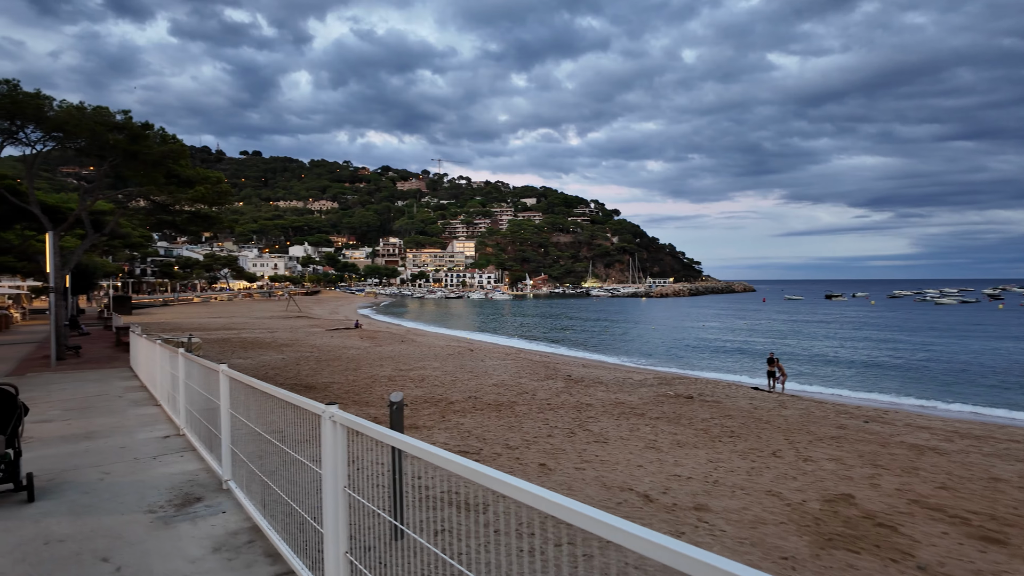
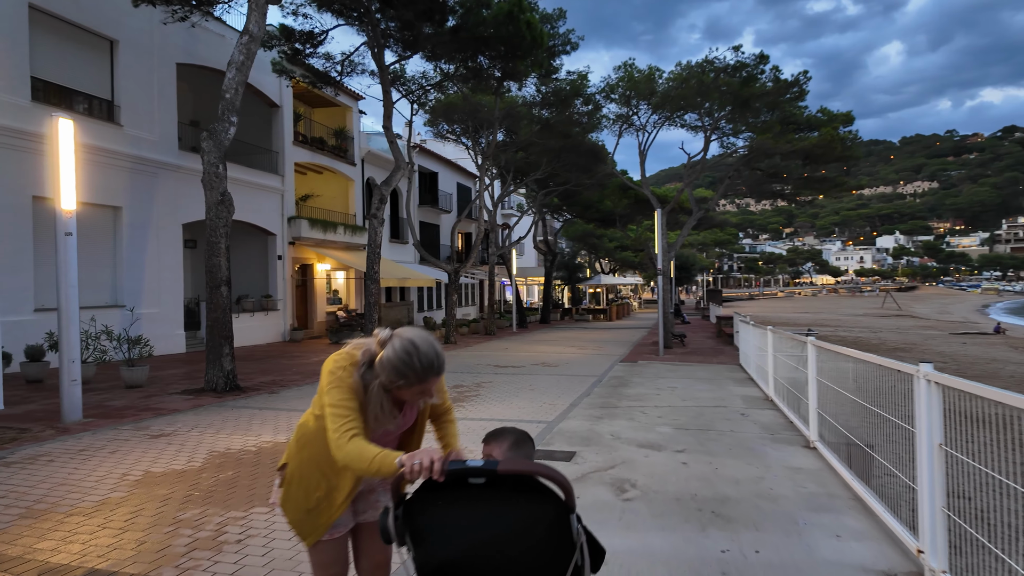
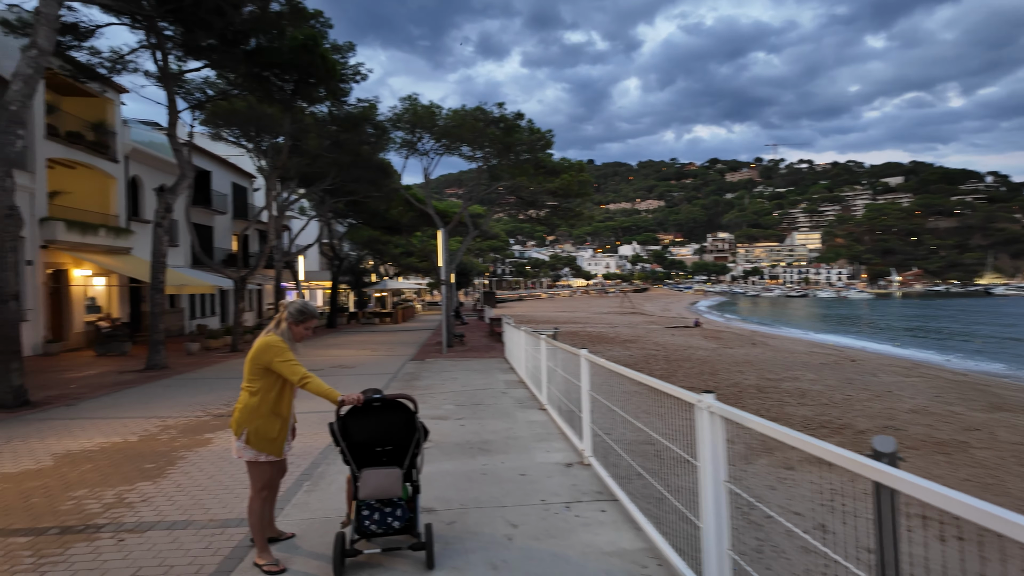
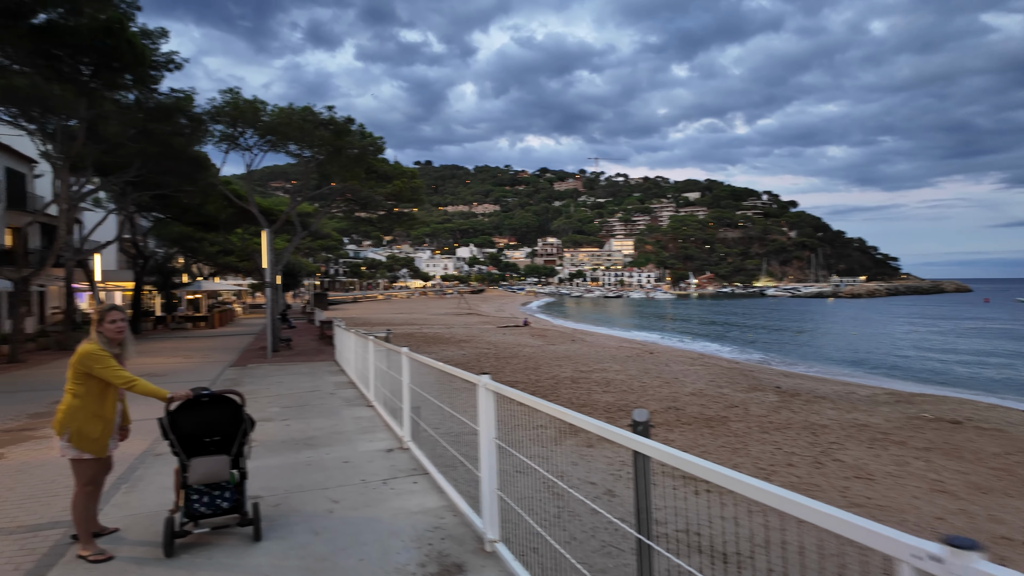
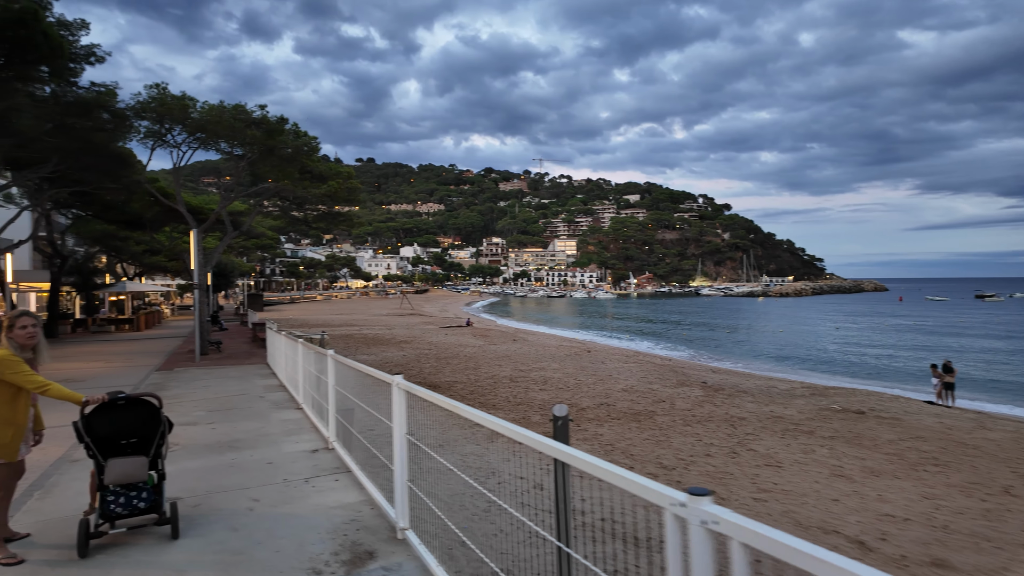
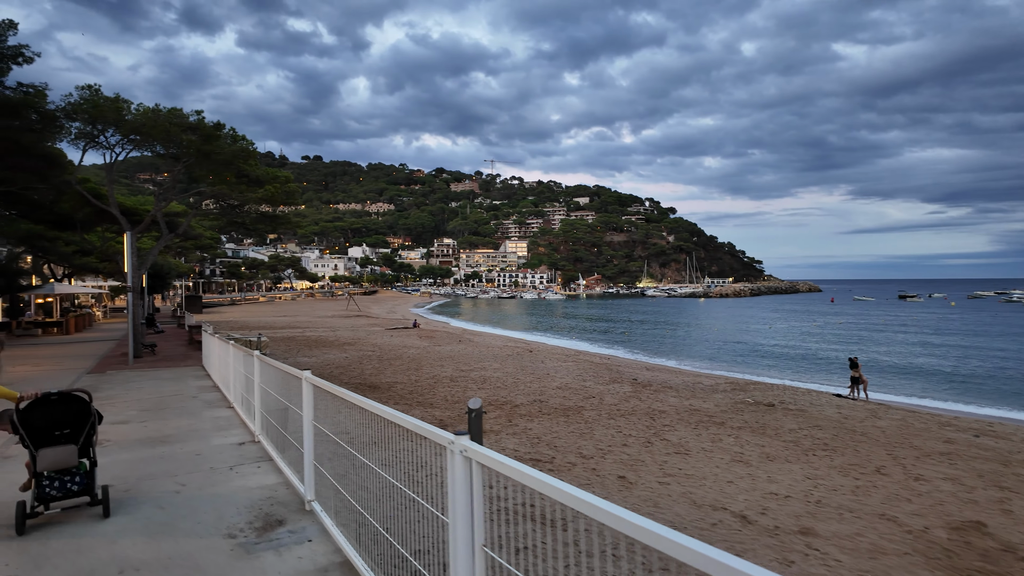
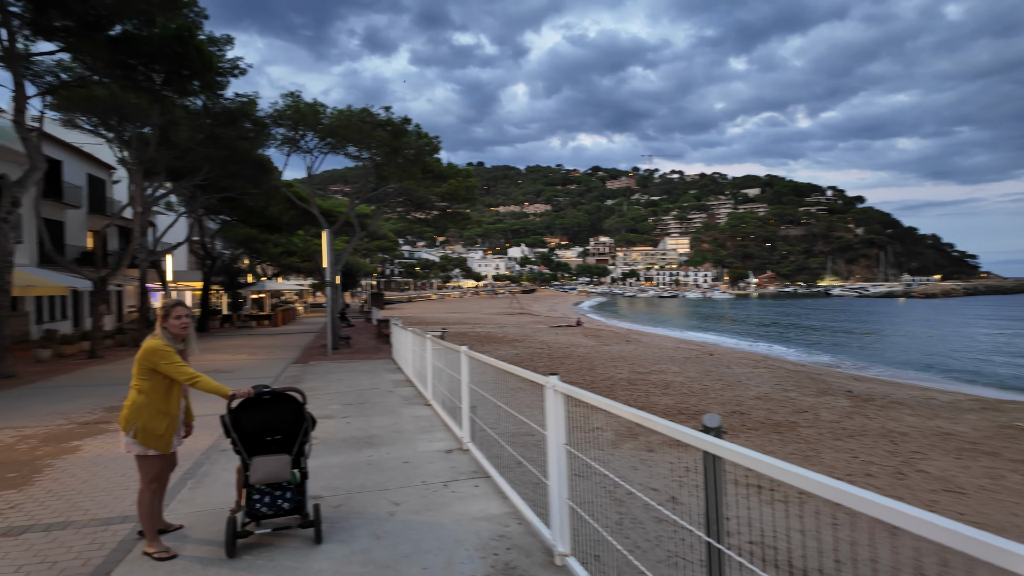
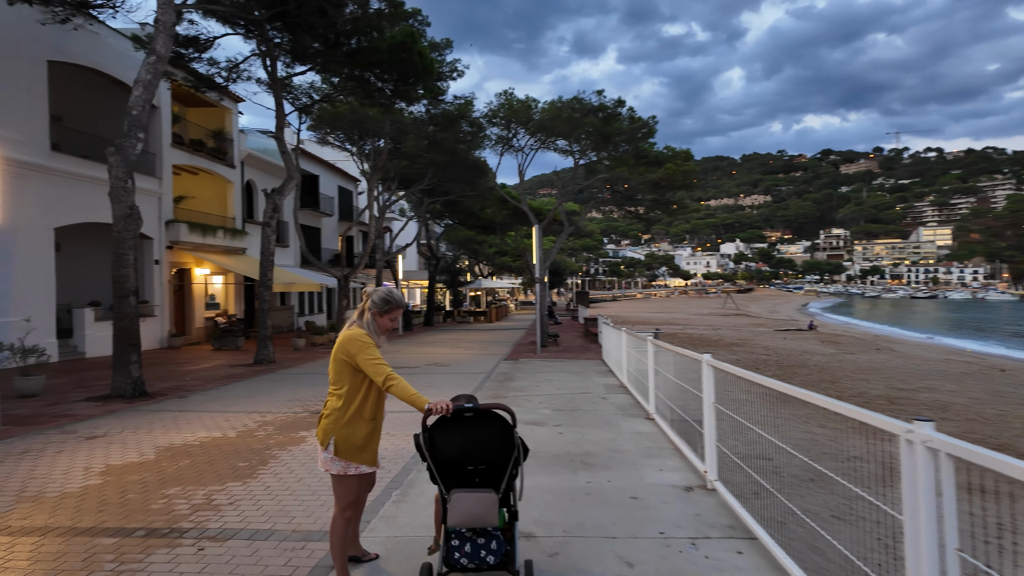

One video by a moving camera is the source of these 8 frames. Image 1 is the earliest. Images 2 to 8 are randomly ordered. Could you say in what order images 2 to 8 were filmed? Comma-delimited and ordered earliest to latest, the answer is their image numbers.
6, 5, 4, 7, 3, 8, 2
